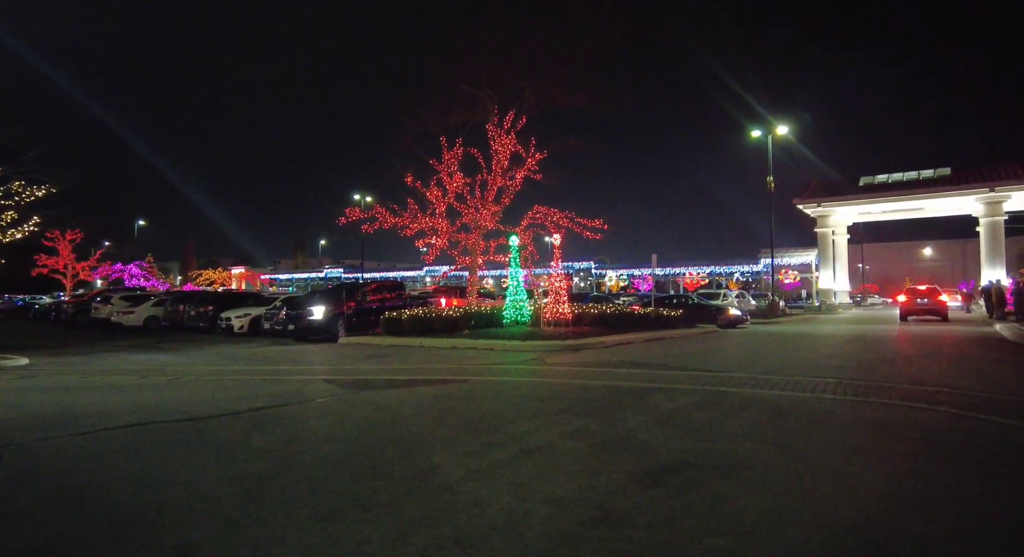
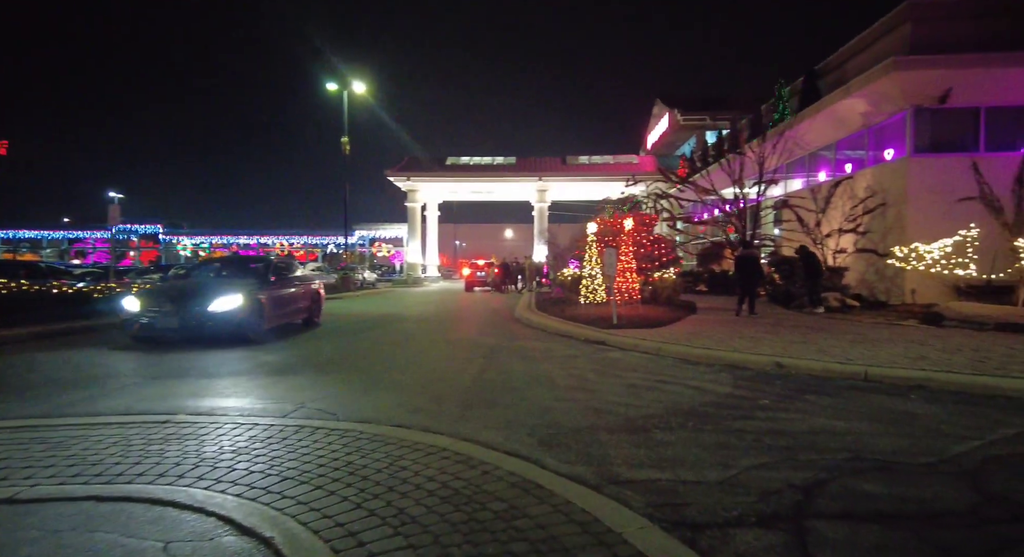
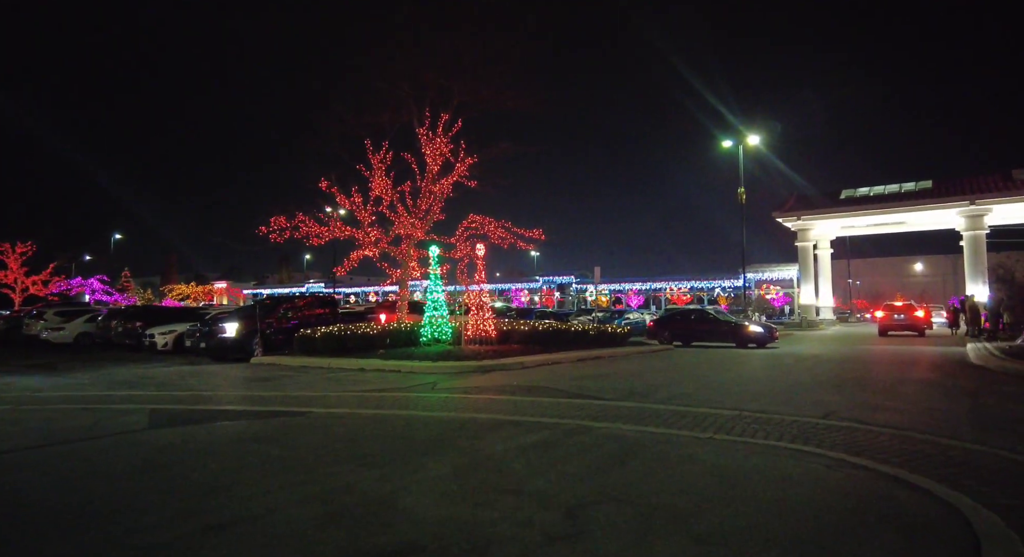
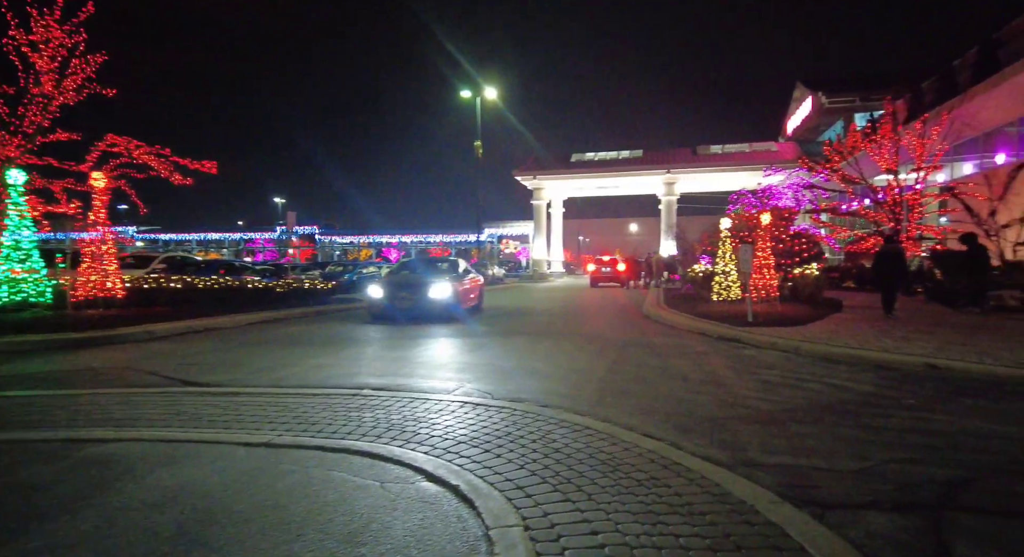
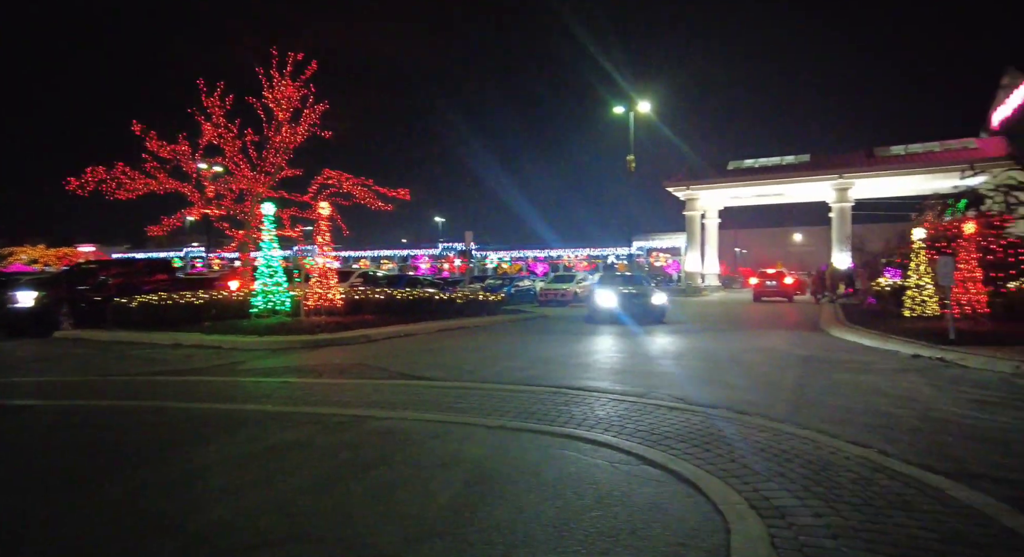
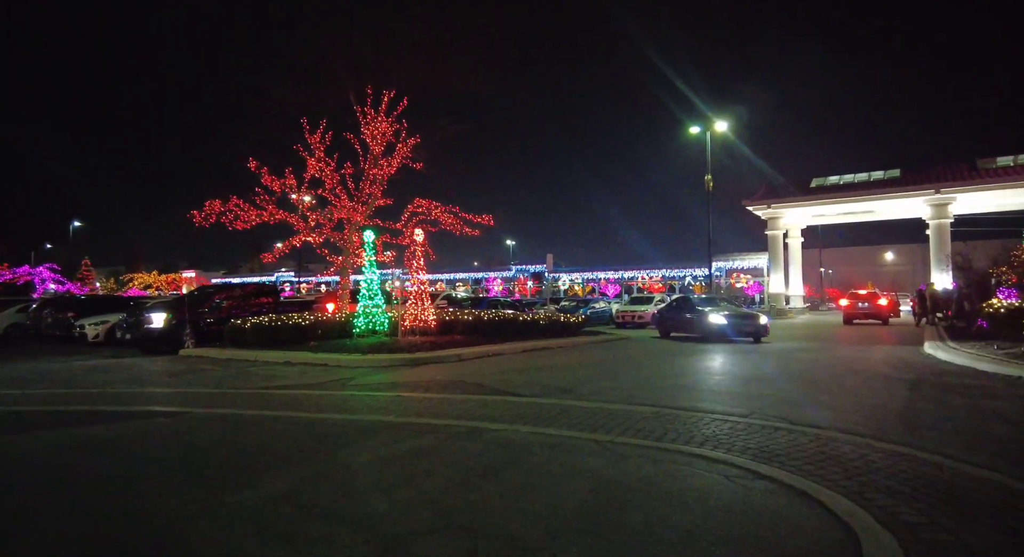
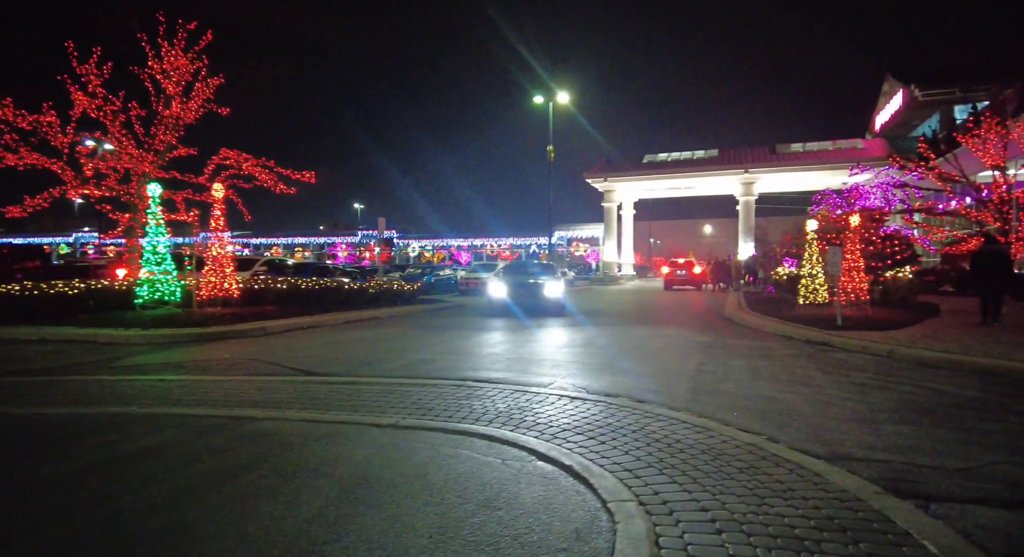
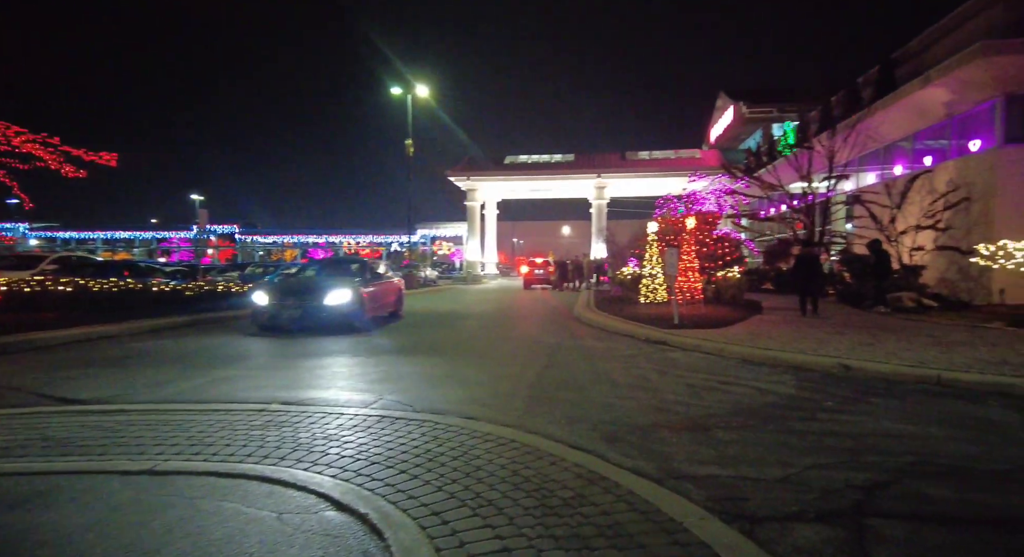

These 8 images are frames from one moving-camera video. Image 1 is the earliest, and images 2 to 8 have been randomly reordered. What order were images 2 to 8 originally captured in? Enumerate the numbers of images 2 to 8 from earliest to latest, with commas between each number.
3, 6, 5, 7, 4, 8, 2
